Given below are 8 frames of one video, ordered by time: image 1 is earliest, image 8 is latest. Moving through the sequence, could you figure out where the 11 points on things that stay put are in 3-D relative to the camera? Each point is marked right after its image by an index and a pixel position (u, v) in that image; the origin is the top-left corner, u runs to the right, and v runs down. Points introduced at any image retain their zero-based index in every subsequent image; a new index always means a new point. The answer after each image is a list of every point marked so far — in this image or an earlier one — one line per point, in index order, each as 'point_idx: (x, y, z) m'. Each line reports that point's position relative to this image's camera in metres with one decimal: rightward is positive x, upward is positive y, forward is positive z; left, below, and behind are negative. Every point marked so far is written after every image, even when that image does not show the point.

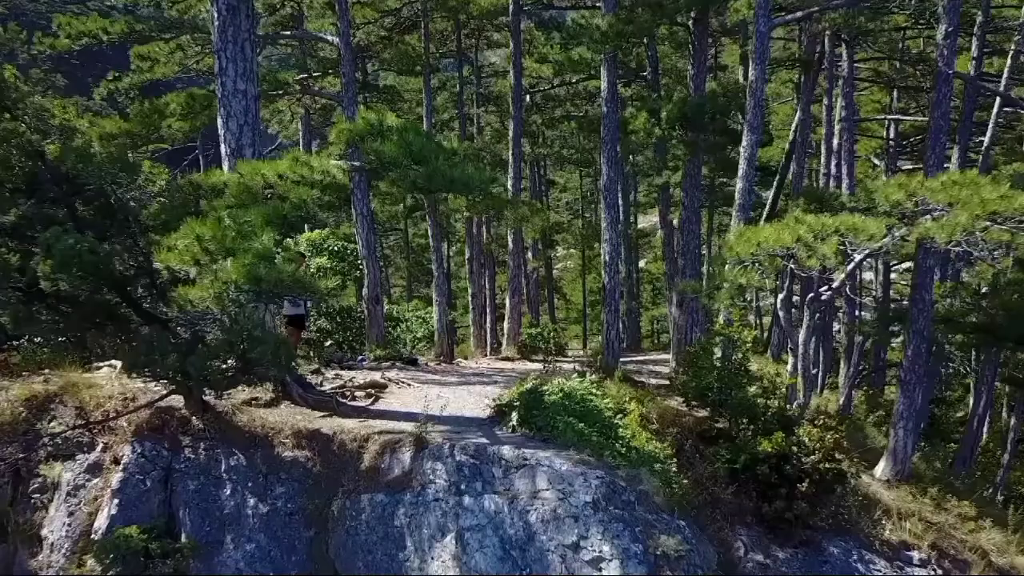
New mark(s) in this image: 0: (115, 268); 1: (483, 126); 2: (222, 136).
0: (-2.6, +0.1, +5.4) m
1: (-0.5, +3.0, +15.1) m
2: (-2.4, +1.2, +6.8) m
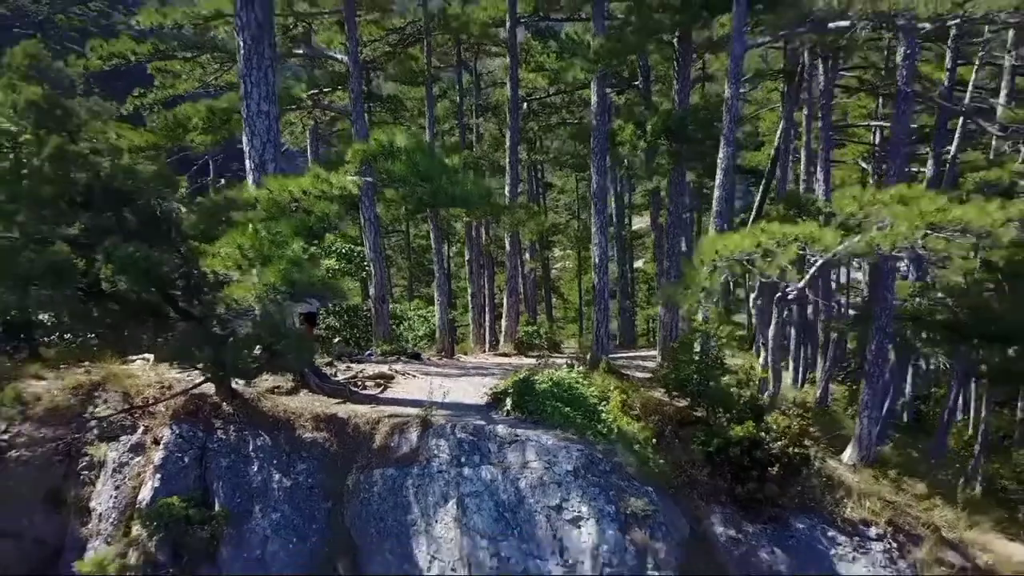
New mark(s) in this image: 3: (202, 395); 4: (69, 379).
0: (-2.6, +0.1, +6.2) m
1: (-0.6, +3.0, +15.9) m
2: (-2.4, +1.2, +7.6) m
3: (-2.7, -0.9, +7.0) m
4: (-3.9, -0.8, +7.1) m
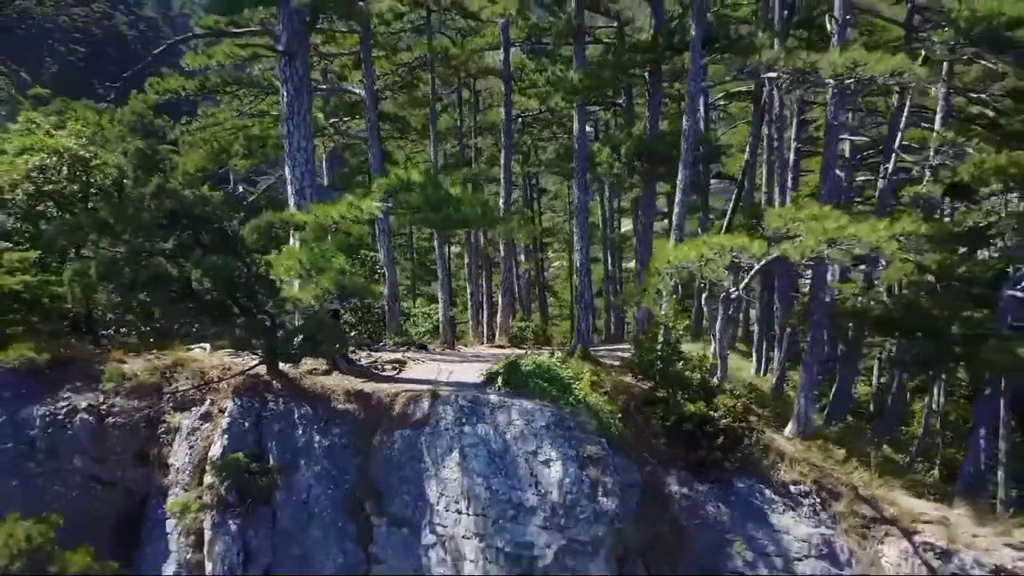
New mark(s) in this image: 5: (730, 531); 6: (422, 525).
0: (-2.7, +0.1, +8.0) m
1: (-0.7, +3.0, +17.7) m
2: (-2.5, +1.2, +9.4) m
3: (-2.8, -0.9, +8.9) m
4: (-4.0, -0.8, +8.9) m
5: (+2.7, -2.9, +9.7) m
6: (-0.9, -2.3, +8.1) m
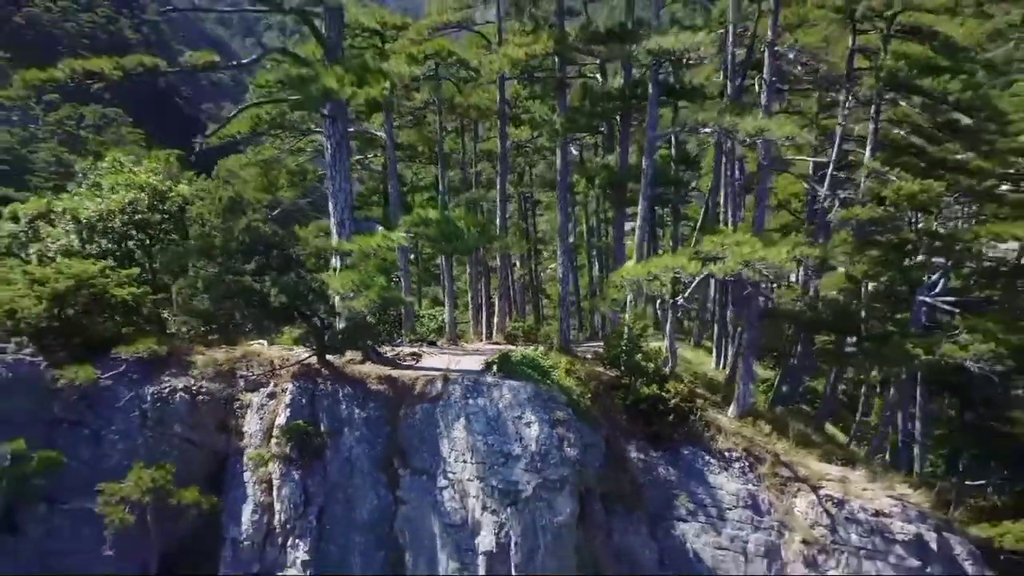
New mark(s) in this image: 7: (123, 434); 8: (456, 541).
0: (-2.8, 0.0, +10.7) m
1: (-0.8, +2.9, +20.4) m
2: (-2.6, +1.1, +12.1) m
3: (-2.9, -1.1, +11.6) m
4: (-4.1, -1.0, +11.6) m
5: (+2.6, -3.0, +12.5) m
6: (-1.0, -2.5, +10.8) m
7: (-5.1, -1.9, +10.7) m
8: (-0.7, -3.3, +10.4) m
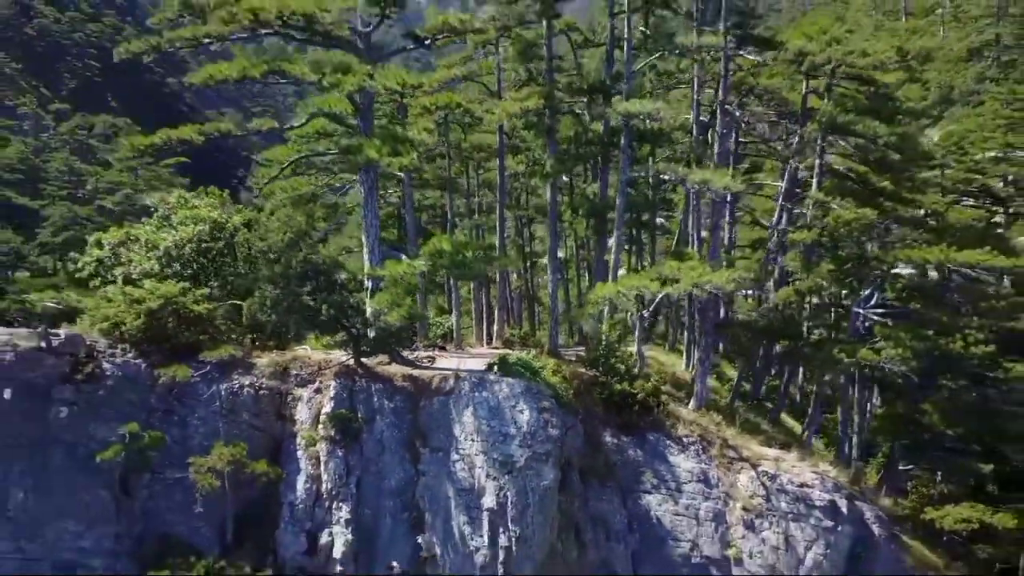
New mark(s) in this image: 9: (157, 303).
0: (-2.9, -0.3, +13.7) m
1: (-0.9, +2.6, +23.4) m
2: (-2.7, +0.8, +15.1) m
3: (-3.0, -1.4, +14.5) m
4: (-4.2, -1.3, +14.6) m
5: (+2.5, -3.3, +15.4) m
6: (-1.0, -2.8, +13.7) m
7: (-5.1, -2.2, +13.7) m
8: (-0.8, -3.5, +13.4) m
9: (-5.9, -0.3, +13.4) m
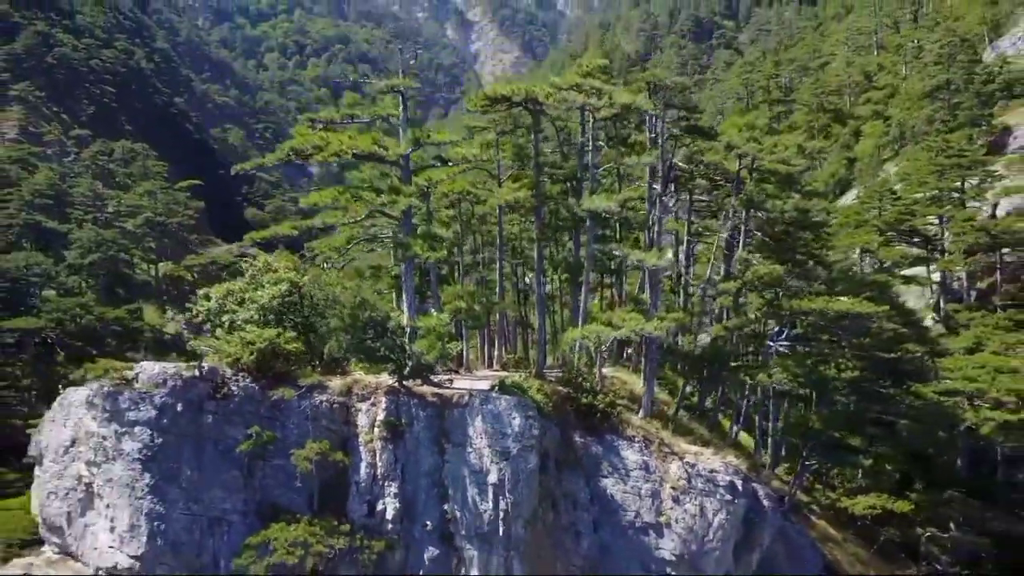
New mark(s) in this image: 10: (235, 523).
0: (-3.0, -1.4, +19.9) m
1: (-1.0, +1.3, +29.7) m
2: (-2.8, -0.4, +21.3) m
3: (-3.1, -2.5, +20.8) m
4: (-4.3, -2.4, +20.8) m
5: (+2.4, -4.5, +21.7) m
6: (-1.1, -3.9, +20.0) m
7: (-5.2, -3.3, +19.9) m
8: (-0.9, -4.7, +19.6) m
9: (-6.0, -1.4, +19.7) m
10: (-6.5, -5.5, +19.1) m
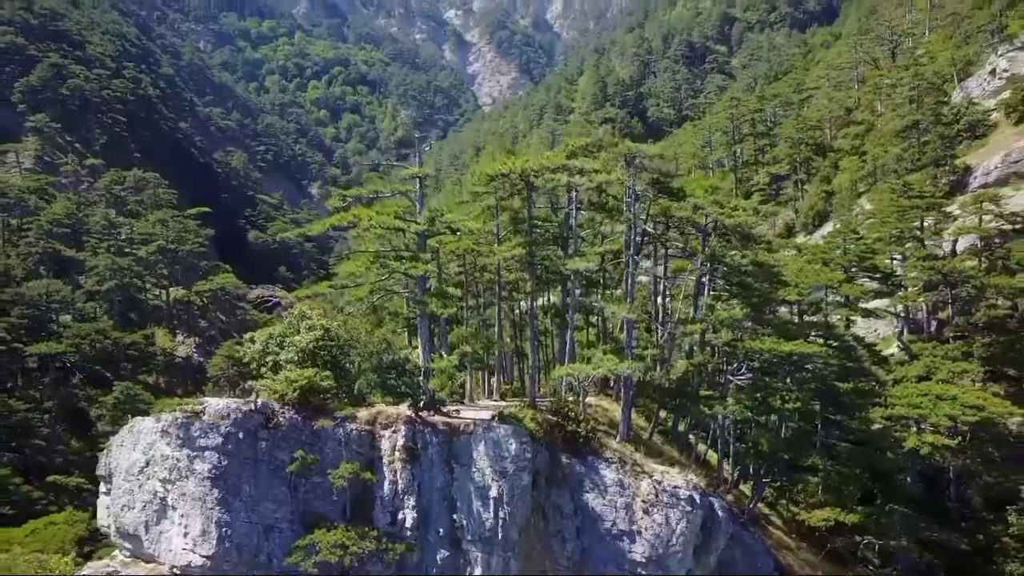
0: (-3.1, -2.9, +24.2) m
1: (-1.2, -0.3, +34.1) m
2: (-2.9, -1.8, +25.7) m
3: (-3.2, -3.9, +25.1) m
4: (-4.4, -3.9, +25.1) m
5: (+2.3, -6.0, +25.9) m
6: (-1.2, -5.3, +24.2) m
7: (-5.3, -4.8, +24.1) m
8: (-0.9, -6.1, +23.8) m
9: (-6.1, -2.8, +24.0) m
10: (-6.5, -6.9, +23.3) m
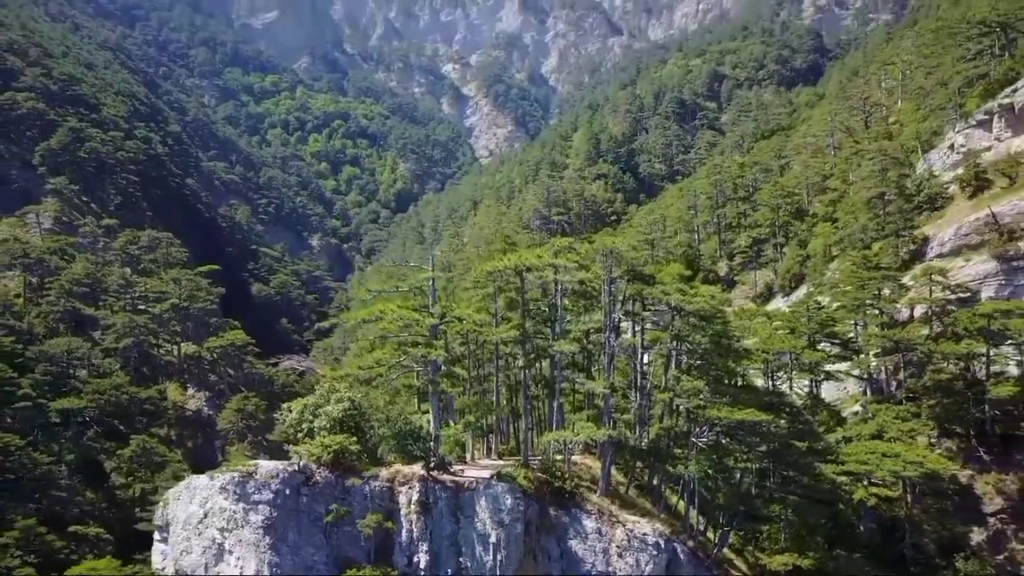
0: (-3.2, -5.8, +29.4) m
1: (-1.4, -3.8, +39.3) m
2: (-3.0, -4.9, +30.9) m
3: (-3.3, -6.9, +30.1) m
4: (-4.5, -6.8, +30.2) m
5: (+2.2, -9.0, +30.9) m
6: (-1.4, -8.2, +29.2) m
7: (-5.5, -7.7, +29.2) m
8: (-1.1, -9.0, +28.8) m
9: (-6.2, -5.7, +29.1) m
10: (-6.7, -9.8, +28.2) m
